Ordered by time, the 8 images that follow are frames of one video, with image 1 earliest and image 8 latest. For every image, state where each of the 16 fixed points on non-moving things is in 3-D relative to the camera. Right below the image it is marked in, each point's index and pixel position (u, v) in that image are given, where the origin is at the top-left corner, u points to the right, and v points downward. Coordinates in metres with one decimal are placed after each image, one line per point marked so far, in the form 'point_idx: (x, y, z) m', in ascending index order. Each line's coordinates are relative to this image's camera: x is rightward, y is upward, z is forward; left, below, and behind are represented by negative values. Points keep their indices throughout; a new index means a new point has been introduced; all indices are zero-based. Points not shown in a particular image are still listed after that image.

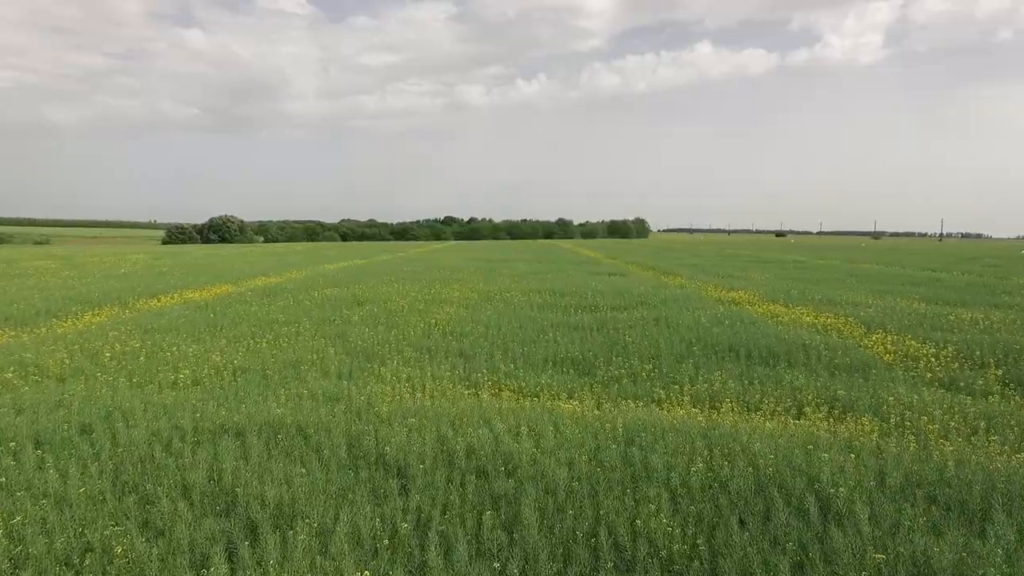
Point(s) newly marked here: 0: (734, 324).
0: (+4.7, -0.8, +13.2) m
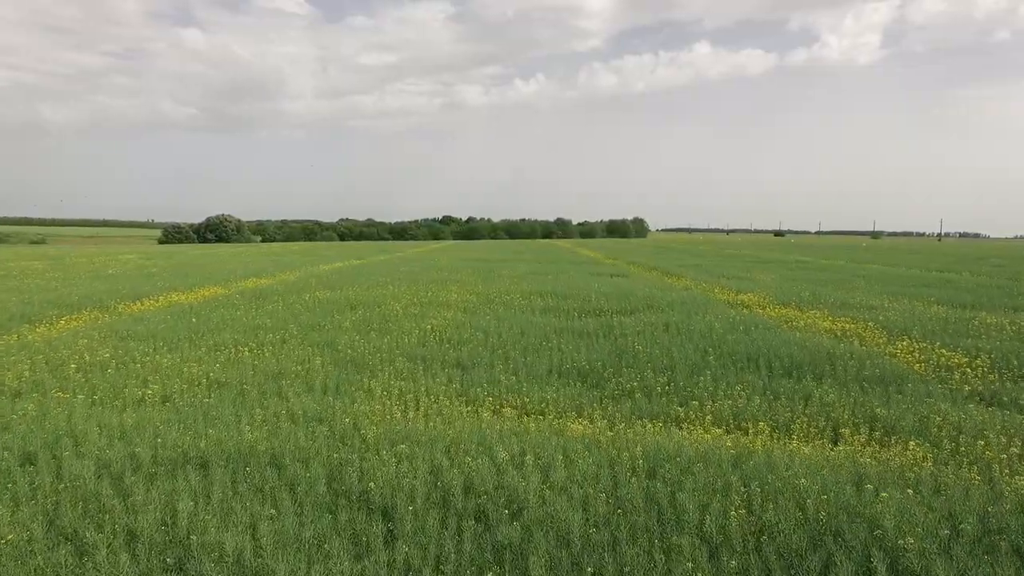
0: (+4.7, -0.8, +12.4) m
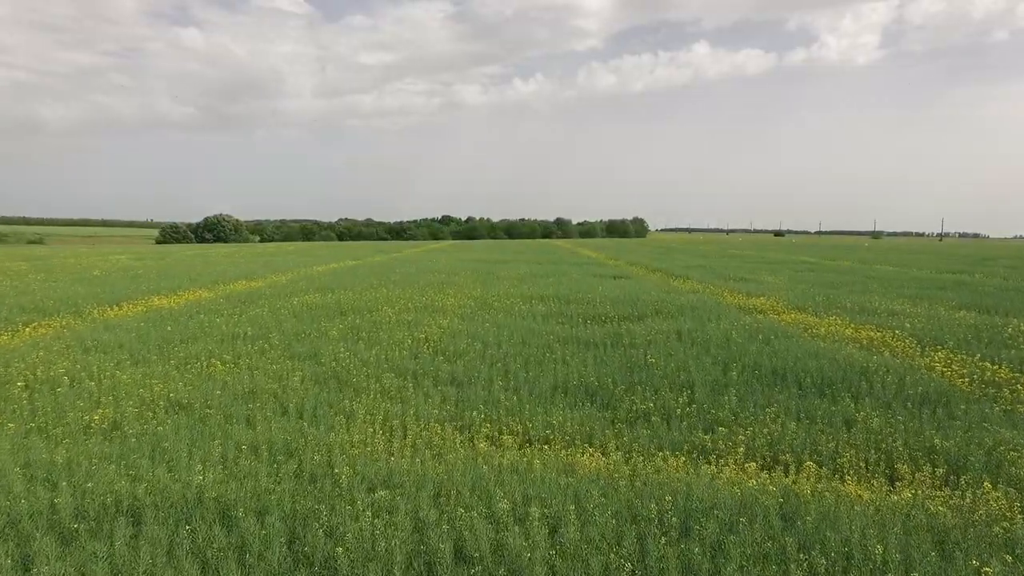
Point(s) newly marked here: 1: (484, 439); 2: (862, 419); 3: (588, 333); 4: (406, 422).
0: (+4.7, -0.9, +11.5) m
1: (-0.3, -1.6, +6.4) m
2: (+3.8, -1.4, +6.9) m
3: (+1.5, -0.9, +12.5) m
4: (-1.2, -1.5, +6.8) m
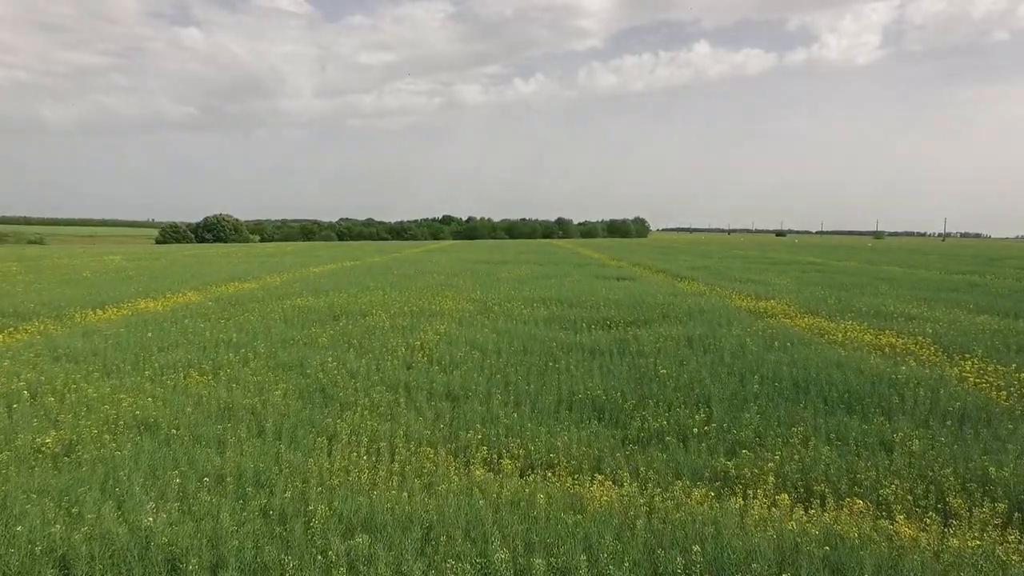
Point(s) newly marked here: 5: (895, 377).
0: (+4.7, -1.0, +10.8) m
1: (-0.3, -1.6, +5.8) m
2: (+3.8, -1.5, +6.2) m
3: (+1.5, -1.0, +11.8) m
4: (-1.1, -1.5, +6.1) m
5: (+5.3, -1.2, +8.7) m
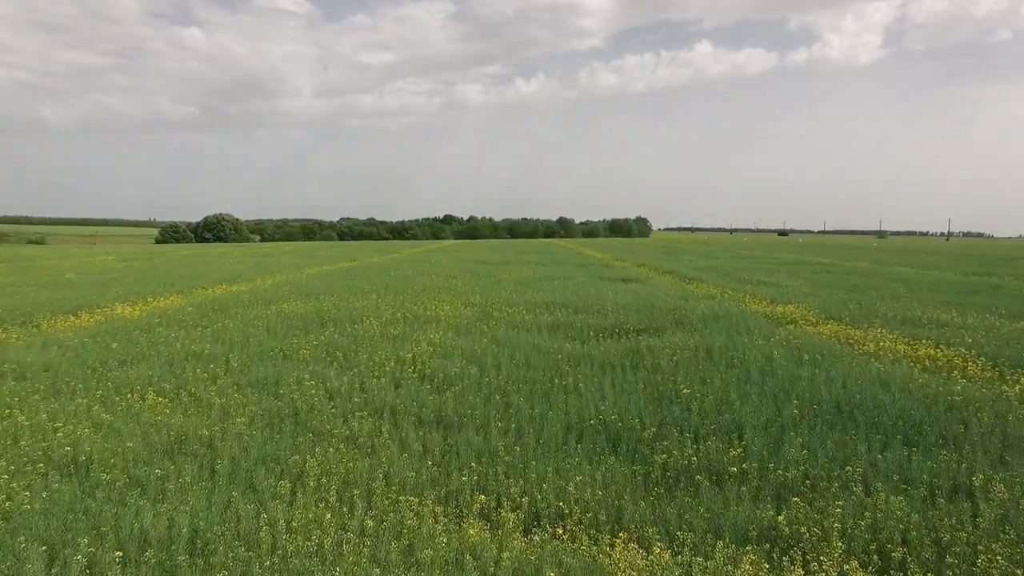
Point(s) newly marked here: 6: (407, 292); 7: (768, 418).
0: (+4.8, -1.1, +9.7) m
1: (-0.3, -1.7, +4.7) m
2: (+3.9, -1.6, +5.1) m
3: (+1.6, -1.1, +10.7) m
4: (-1.1, -1.6, +5.1) m
5: (+5.3, -1.3, +7.6) m
6: (-3.2, -0.1, +19.2) m
7: (+2.8, -1.4, +6.9) m
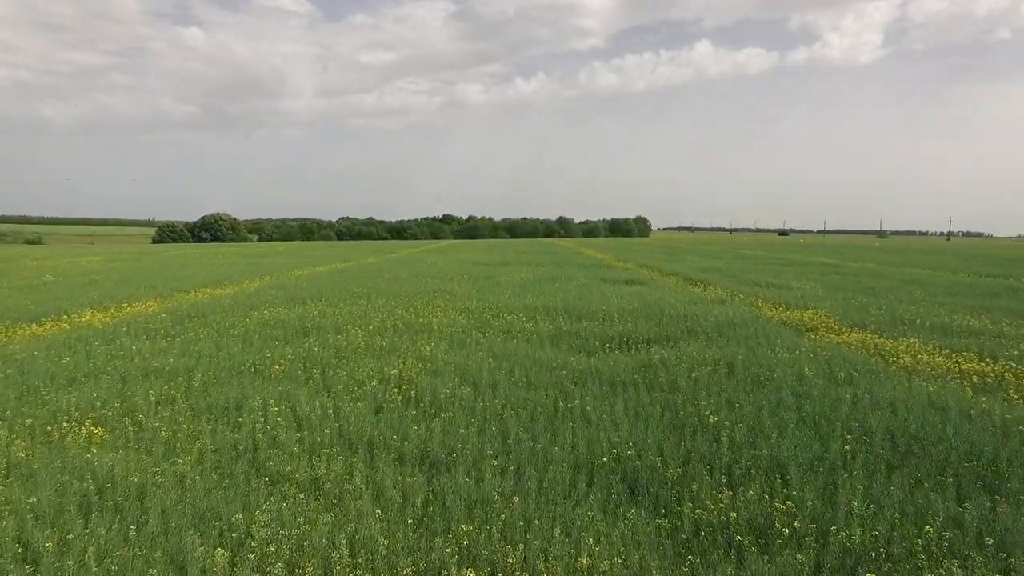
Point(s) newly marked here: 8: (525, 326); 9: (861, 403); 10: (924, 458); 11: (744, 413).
0: (+4.7, -1.2, +8.7) m
1: (-0.3, -1.9, +3.6) m
2: (+3.8, -1.7, +4.0) m
3: (+1.5, -1.2, +9.7) m
4: (-1.2, -1.8, +4.0) m
5: (+5.3, -1.5, +6.5) m
6: (-3.2, -0.2, +18.1) m
7: (+2.8, -1.5, +5.8) m
8: (+0.3, -0.8, +13.0) m
9: (+4.1, -1.3, +7.3) m
10: (+3.7, -1.5, +5.7) m
11: (+2.6, -1.4, +7.0) m
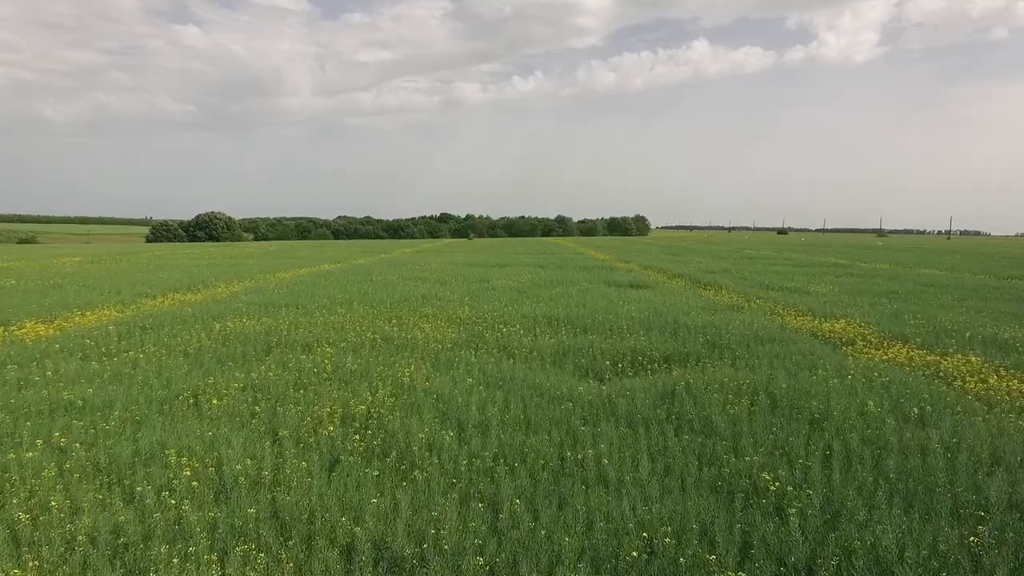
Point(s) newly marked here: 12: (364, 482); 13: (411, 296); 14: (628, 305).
0: (+4.7, -1.4, +7.0) m
1: (-0.3, -2.0, +2.0) m
2: (+3.8, -1.9, +2.4) m
3: (+1.5, -1.4, +8.0) m
4: (-1.2, -1.9, +2.3) m
5: (+5.3, -1.6, +4.9) m
6: (-3.3, -0.4, +16.4) m
7: (+2.7, -1.7, +4.1) m
8: (+0.2, -0.9, +11.3) m
9: (+4.0, -1.5, +5.6) m
10: (+3.7, -1.7, +4.0) m
11: (+2.6, -1.6, +5.4) m
12: (-1.2, -1.6, +5.2) m
13: (-3.0, -0.2, +18.4) m
14: (+3.1, -0.5, +16.5) m
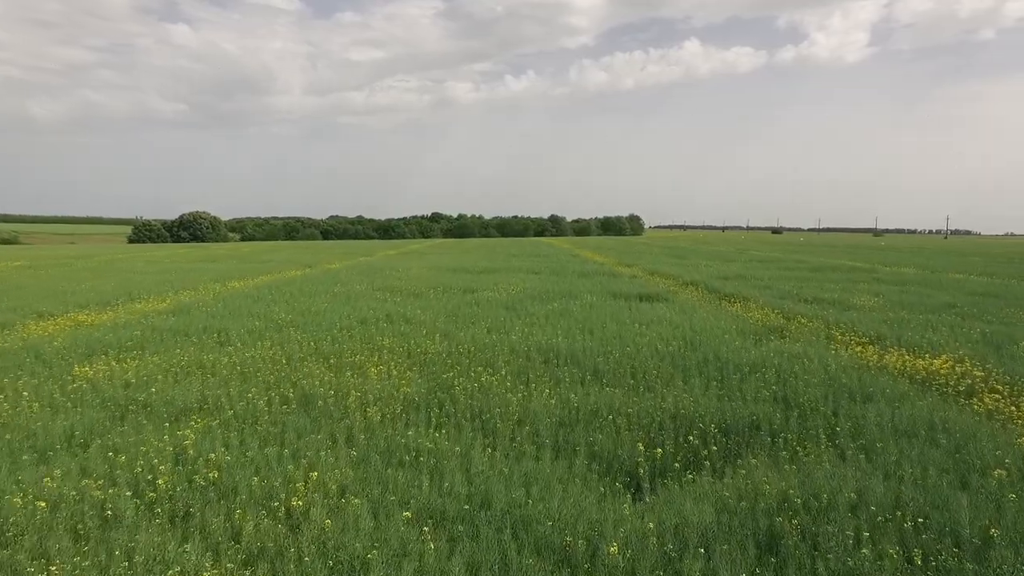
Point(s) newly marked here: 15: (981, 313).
0: (+4.5, -1.8, +3.4) m
1: (-0.5, -2.5, -1.7) m
2: (+3.7, -2.3, -1.3) m
3: (+1.3, -1.8, +4.3) m
4: (-1.3, -2.4, -1.4) m
5: (+5.1, -2.1, +1.2) m
6: (-3.6, -0.8, +12.7) m
7: (+2.6, -2.1, +0.5) m
8: (-0.1, -1.4, +7.6) m
9: (+3.8, -1.9, +2.0) m
10: (+3.5, -2.1, +0.4) m
11: (+2.4, -2.0, +1.7) m
12: (-1.4, -2.0, +1.5) m
13: (-3.3, -0.6, +14.6) m
14: (+2.8, -0.9, +12.9) m
15: (+12.9, -0.7, +16.9) m
